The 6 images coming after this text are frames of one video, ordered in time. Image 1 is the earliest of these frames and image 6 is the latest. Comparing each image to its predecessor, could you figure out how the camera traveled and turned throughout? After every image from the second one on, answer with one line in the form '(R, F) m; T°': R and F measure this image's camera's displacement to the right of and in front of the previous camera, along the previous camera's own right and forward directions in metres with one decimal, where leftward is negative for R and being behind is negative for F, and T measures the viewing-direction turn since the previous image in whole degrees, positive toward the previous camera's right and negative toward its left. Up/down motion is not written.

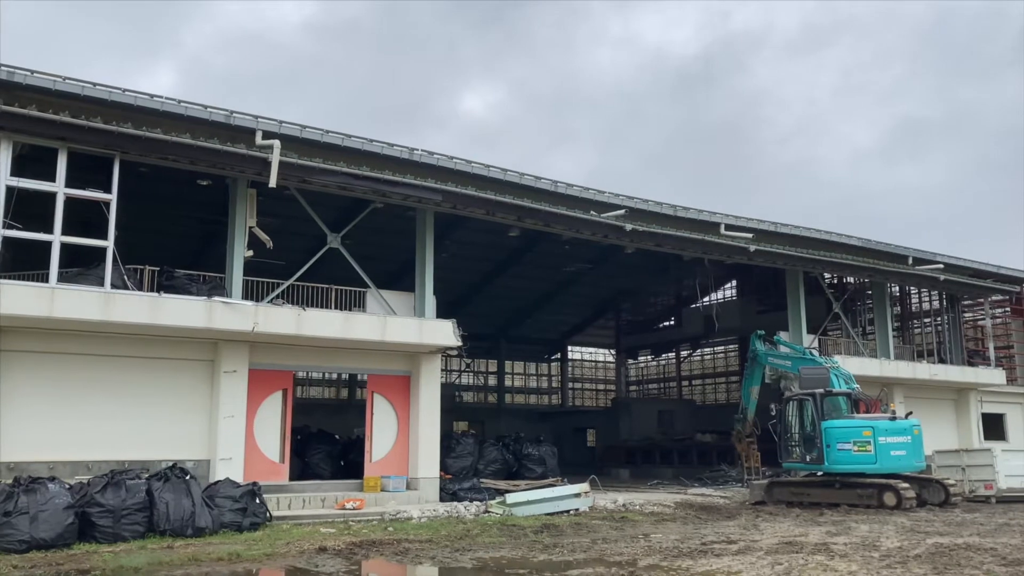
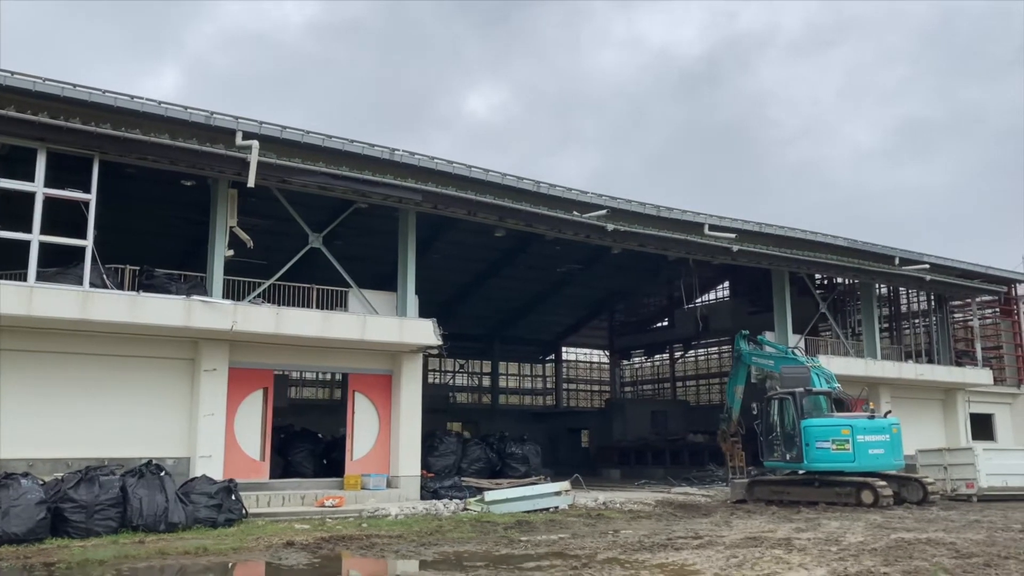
(+0.4, -0.1) m; 0°
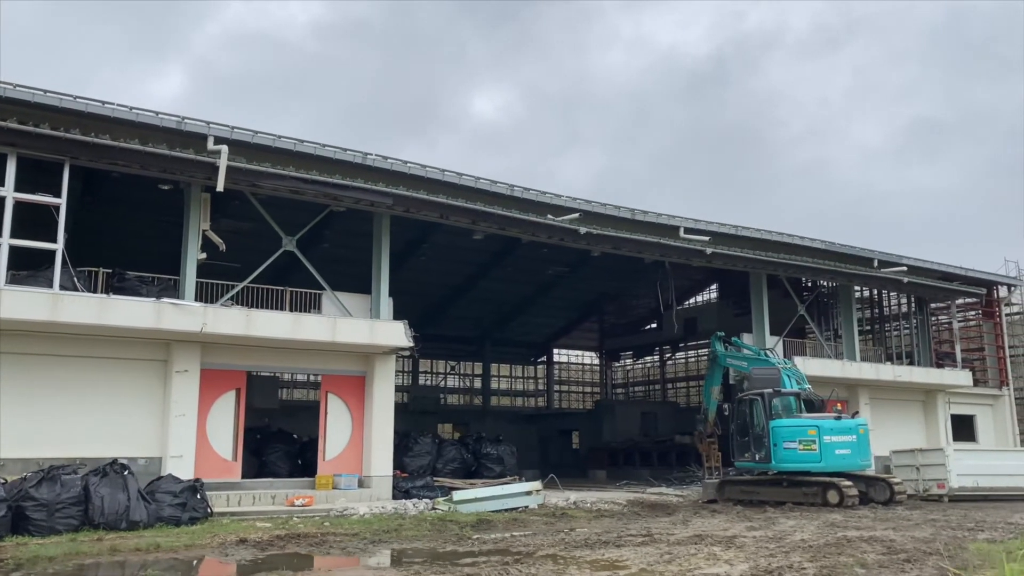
(+0.6, -0.2) m; 0°
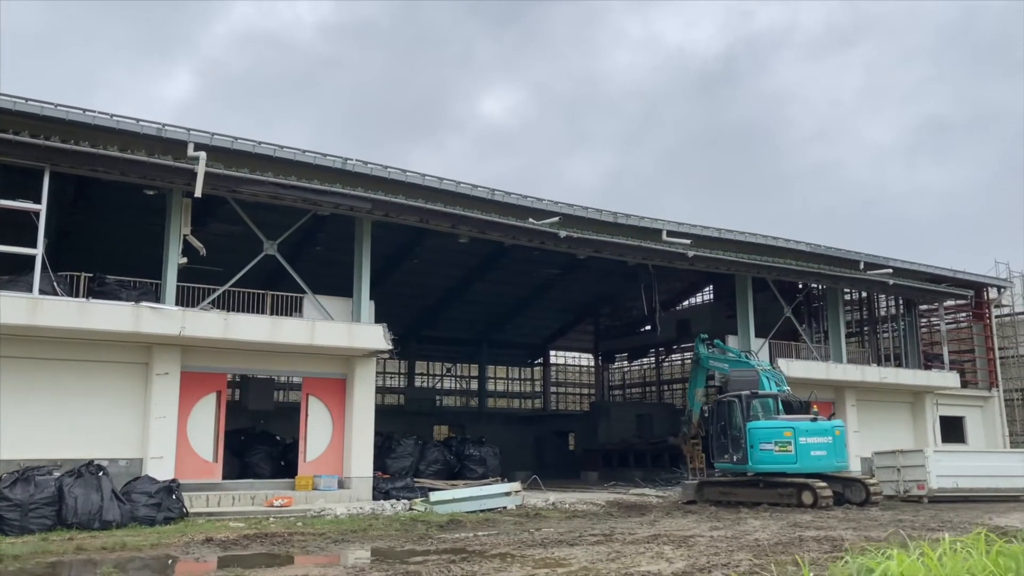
(+0.5, -0.2) m; 0°
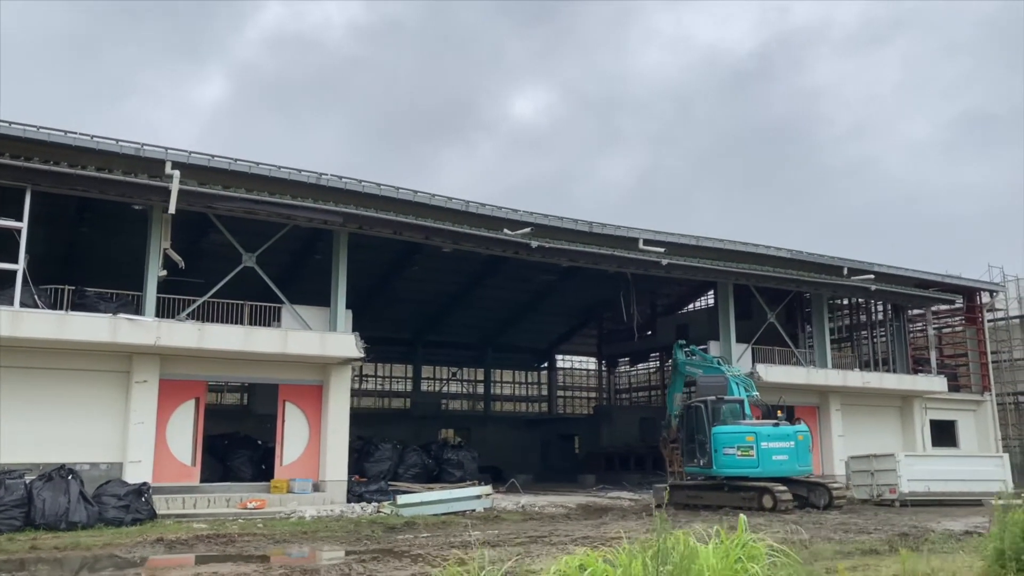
(+1.1, -0.5) m; -2°
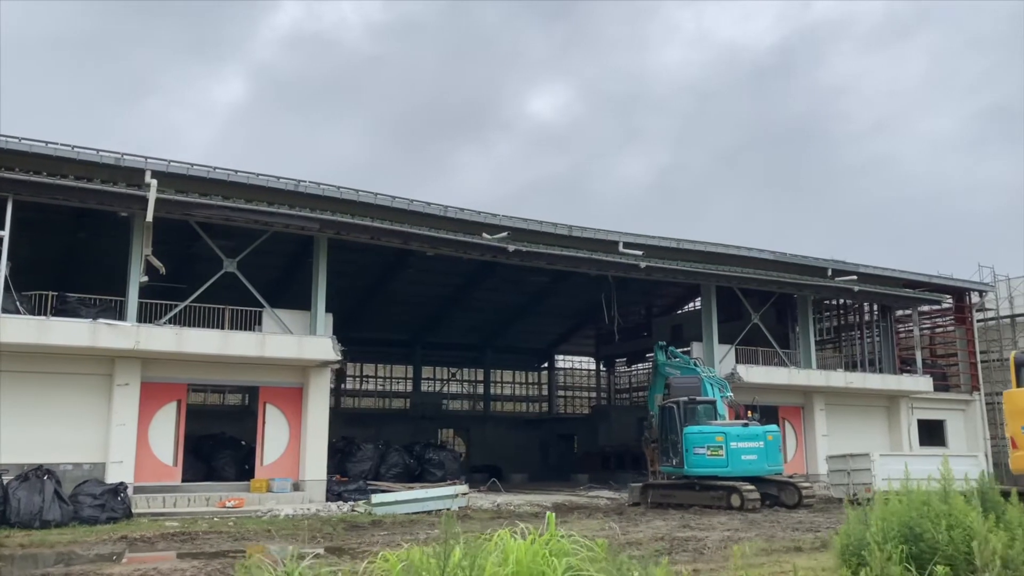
(+0.8, -0.3) m; -1°
